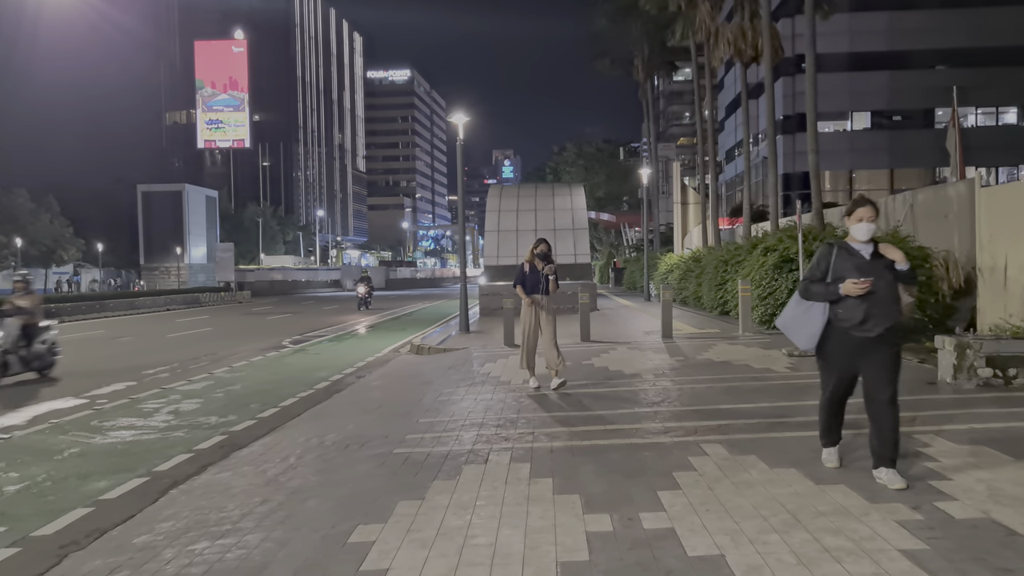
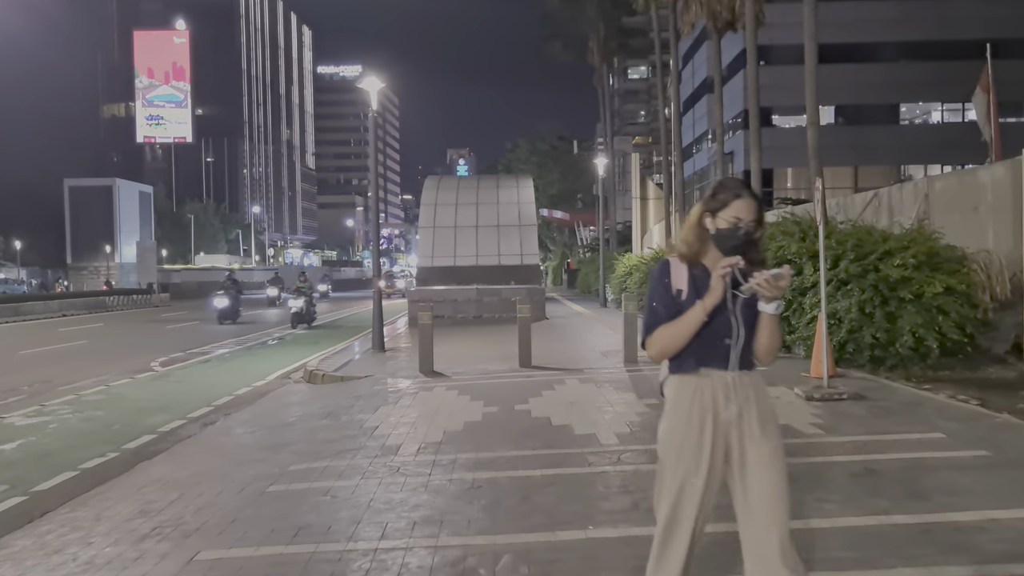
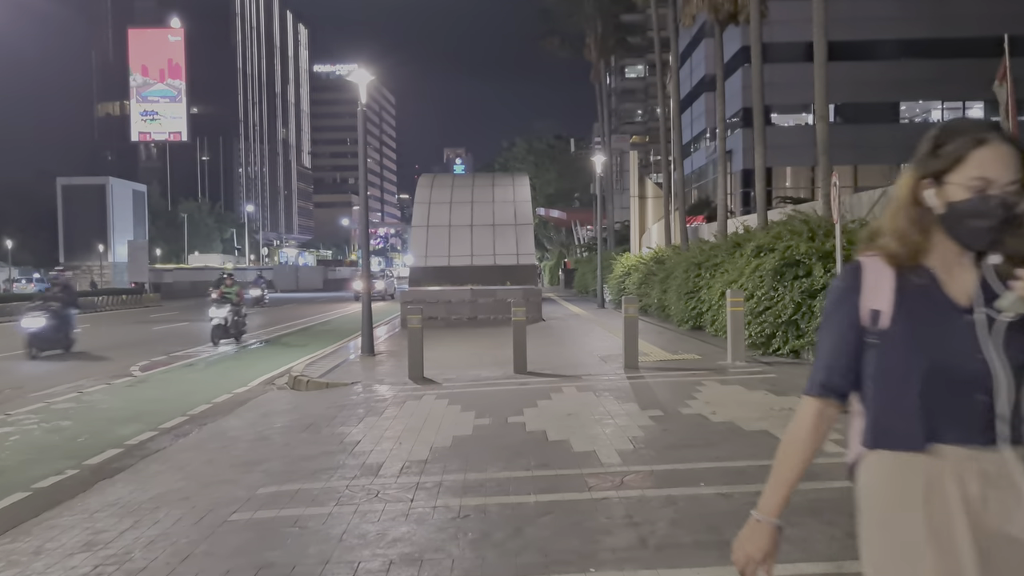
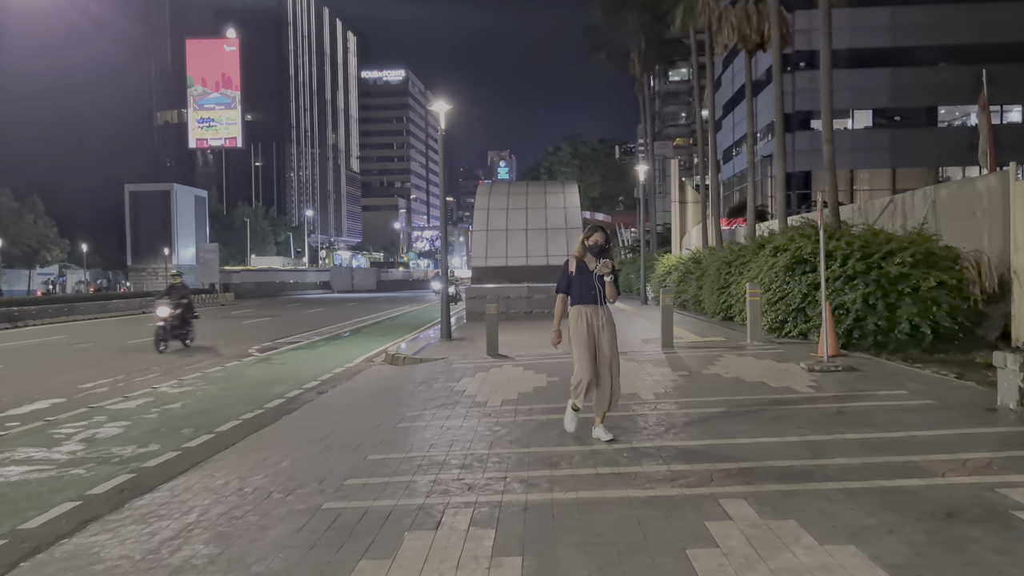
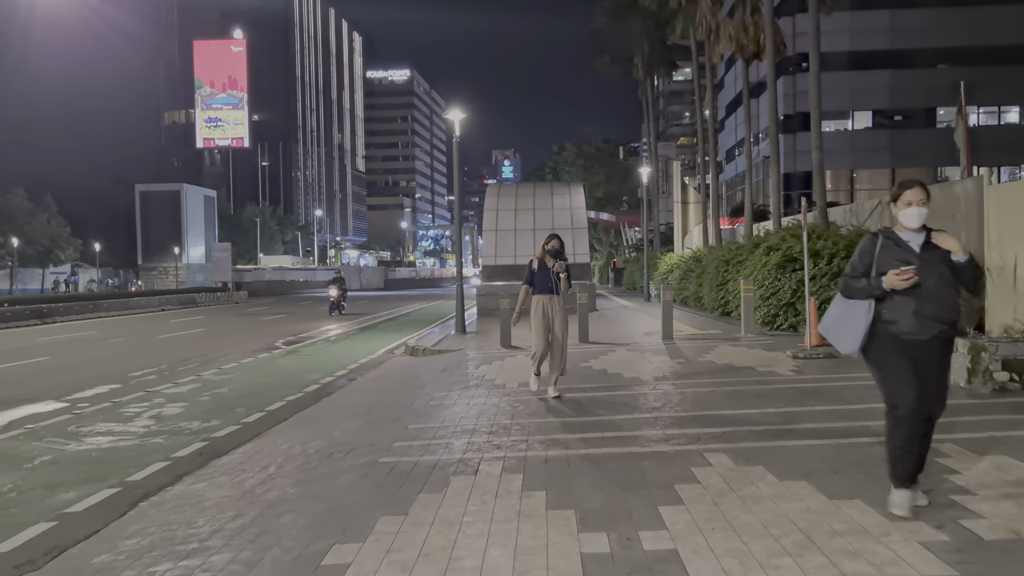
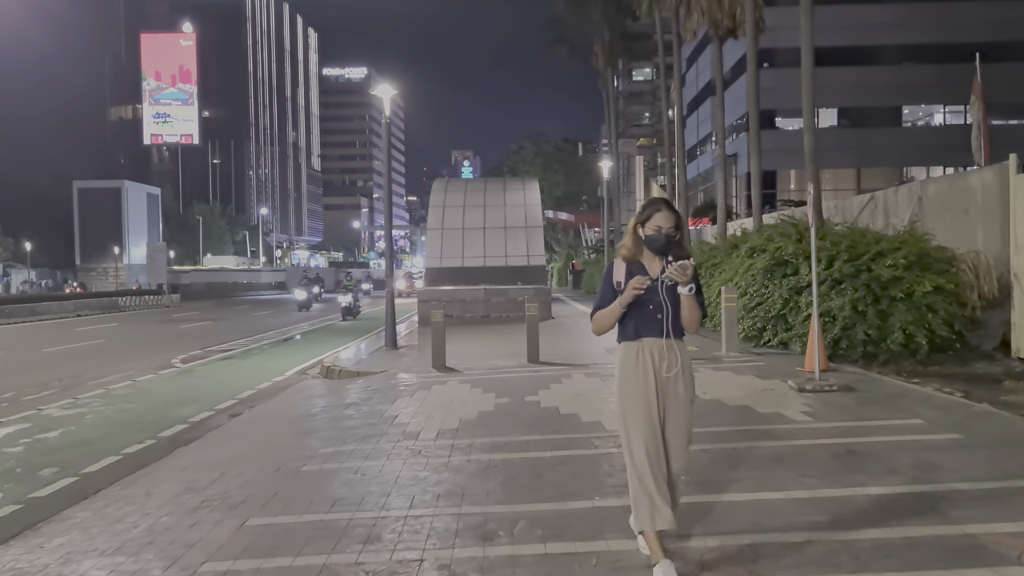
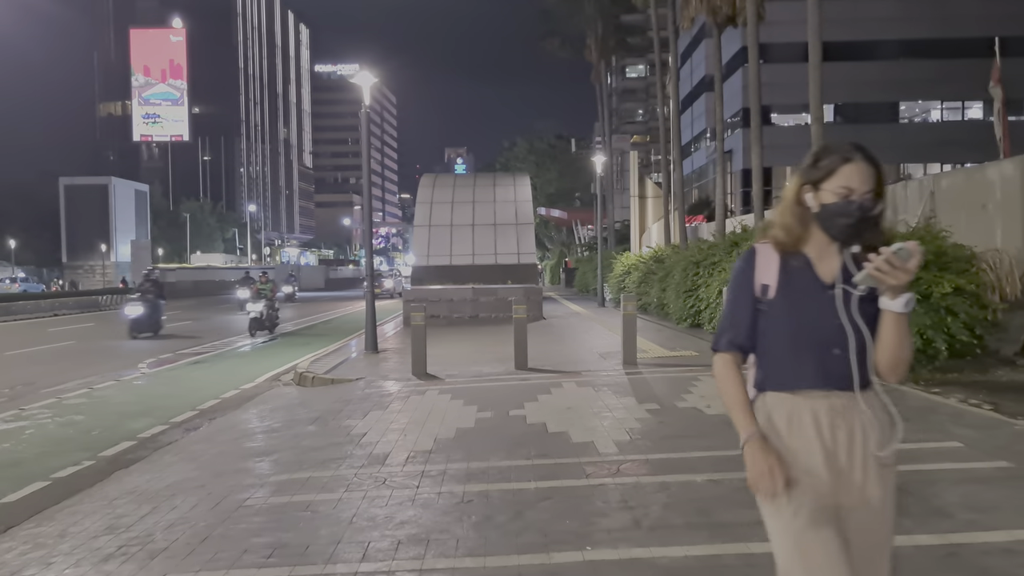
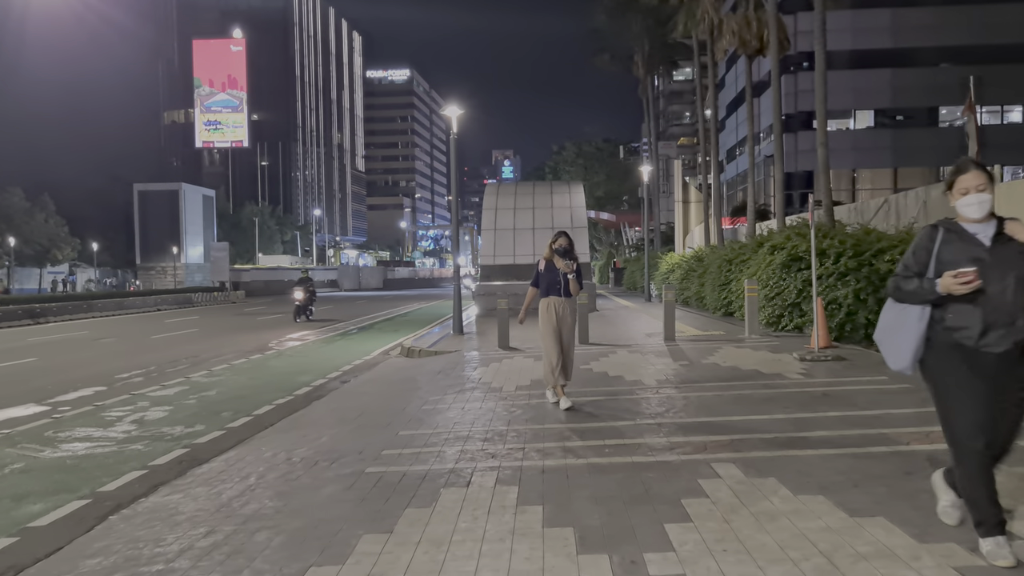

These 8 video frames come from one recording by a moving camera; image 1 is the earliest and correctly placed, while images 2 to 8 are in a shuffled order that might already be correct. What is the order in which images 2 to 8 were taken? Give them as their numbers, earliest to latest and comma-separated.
5, 8, 4, 6, 2, 7, 3
